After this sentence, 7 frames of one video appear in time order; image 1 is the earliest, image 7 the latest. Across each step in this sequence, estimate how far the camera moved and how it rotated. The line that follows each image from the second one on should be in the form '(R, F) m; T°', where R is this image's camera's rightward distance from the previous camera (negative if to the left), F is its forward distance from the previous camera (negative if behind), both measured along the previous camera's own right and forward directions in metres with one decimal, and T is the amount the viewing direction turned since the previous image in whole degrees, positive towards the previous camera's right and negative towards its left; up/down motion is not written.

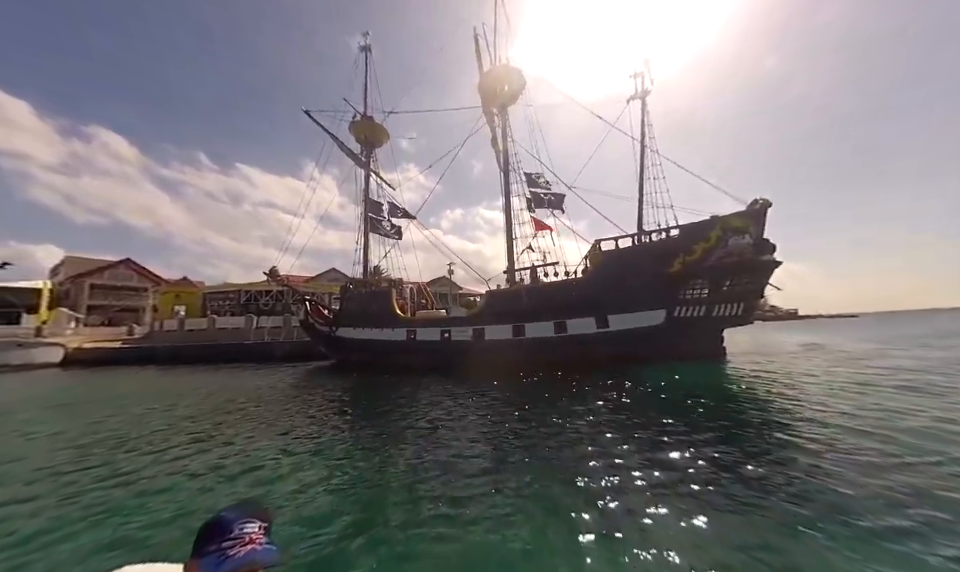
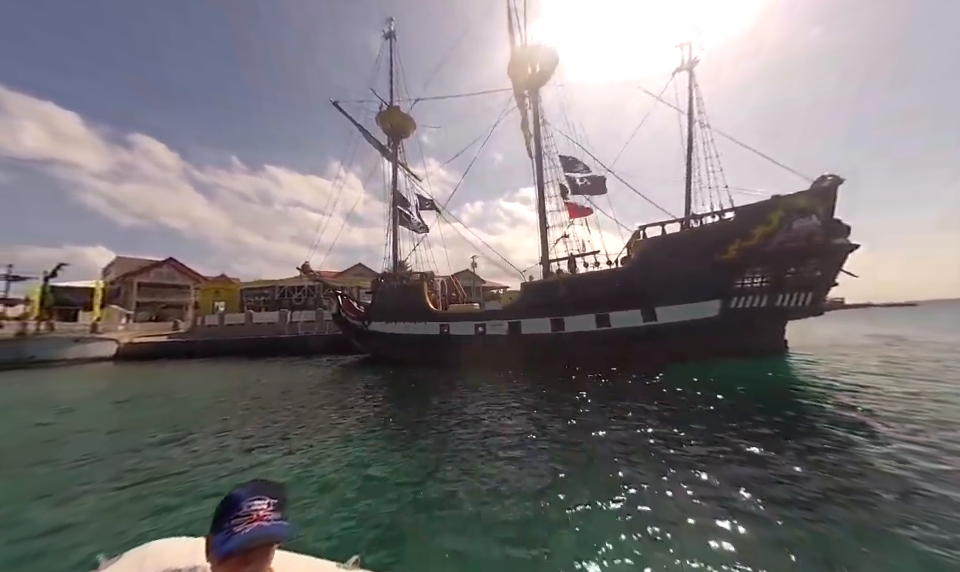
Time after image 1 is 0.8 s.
(-0.6, +0.6) m; -4°
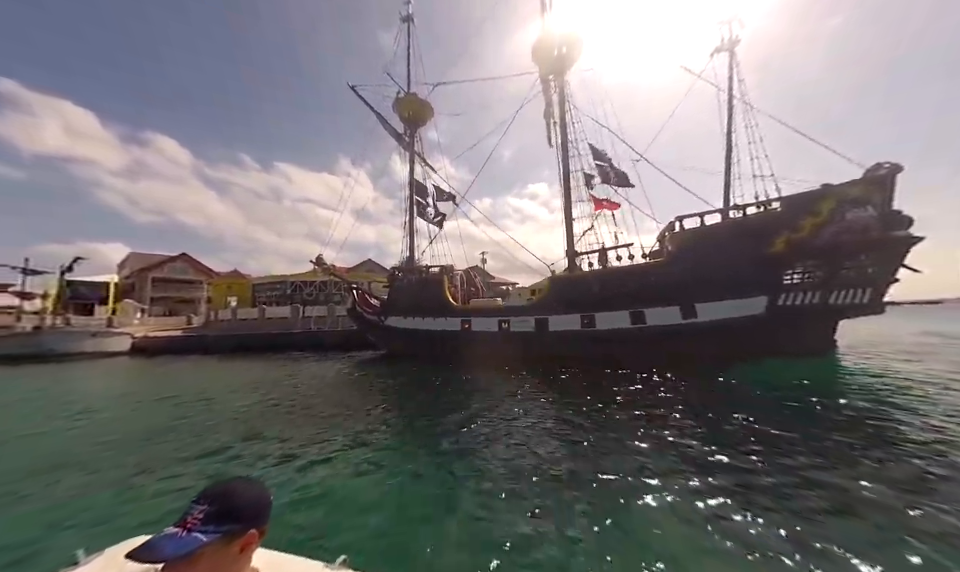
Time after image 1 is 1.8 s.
(-0.8, +0.7) m; -1°
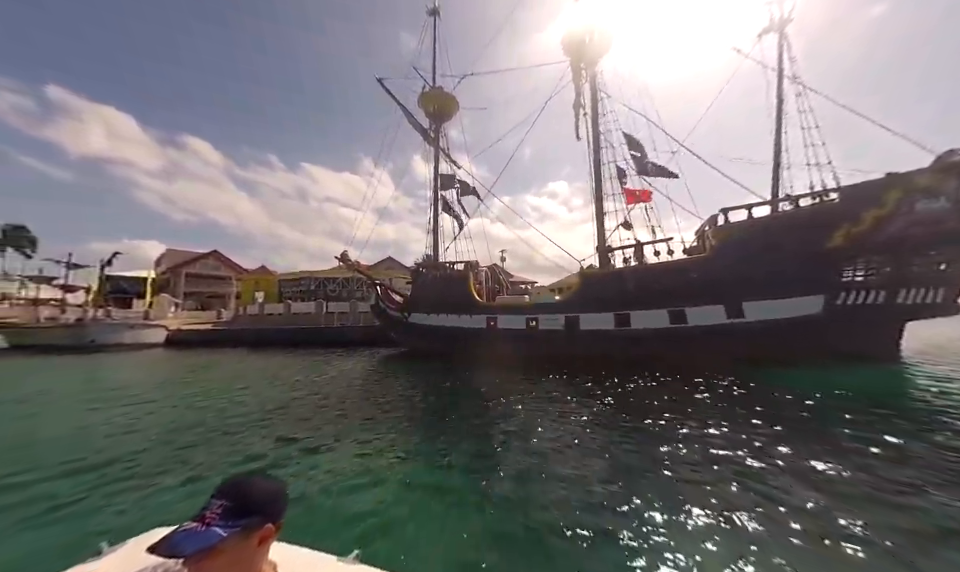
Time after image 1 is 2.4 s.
(-0.5, +0.4) m; -3°
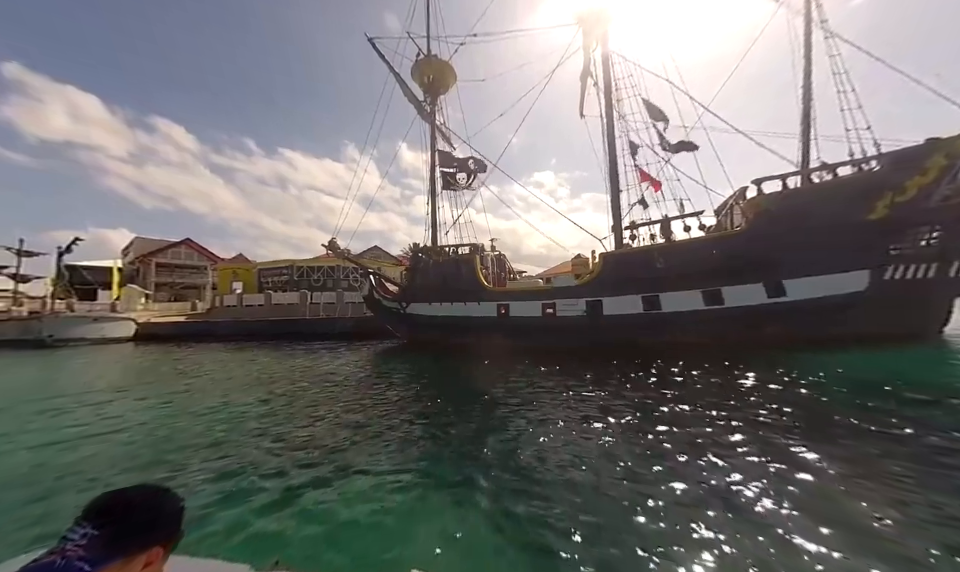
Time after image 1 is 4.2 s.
(-0.9, +1.3) m; +2°
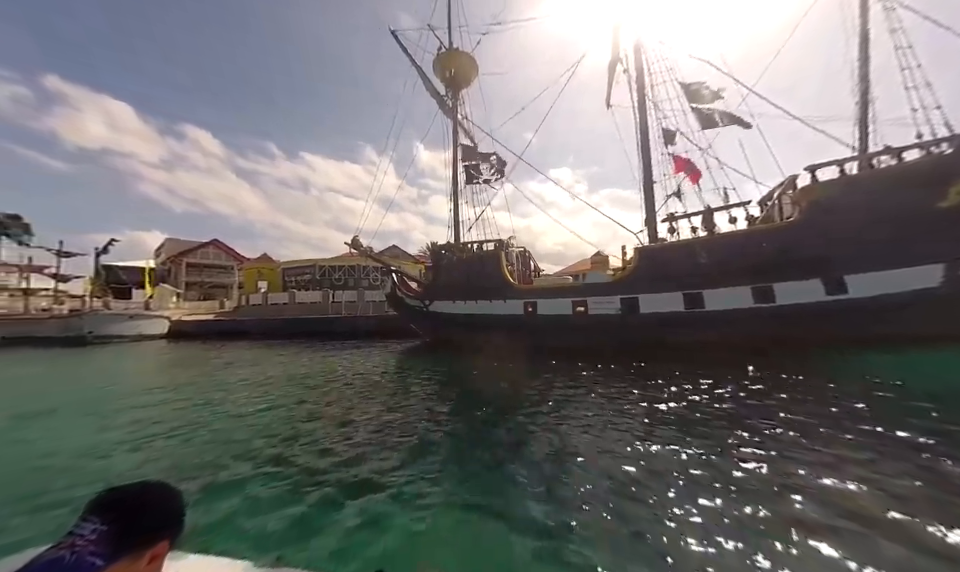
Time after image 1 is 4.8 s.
(-0.5, +0.4) m; -3°
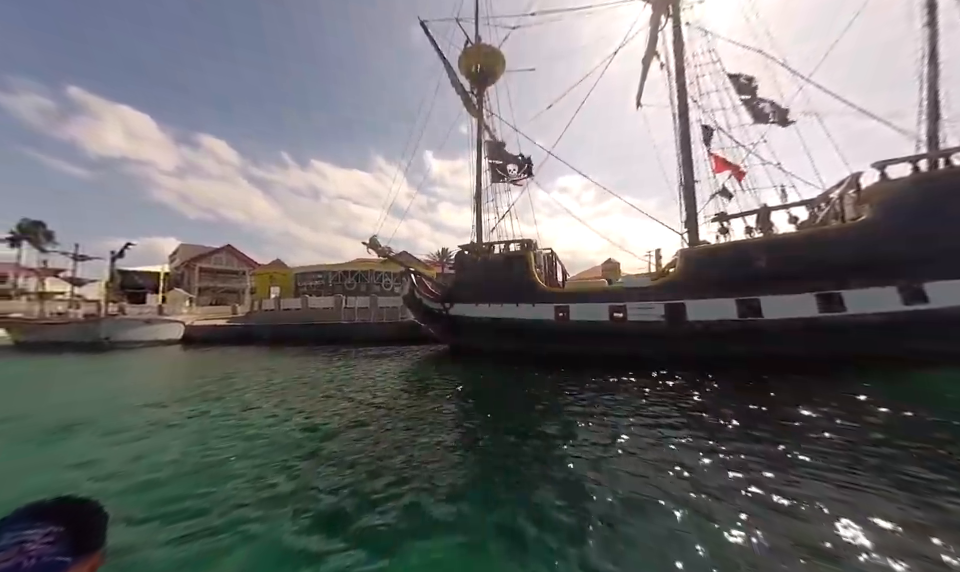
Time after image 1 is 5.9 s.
(-0.8, +0.7) m; -1°
